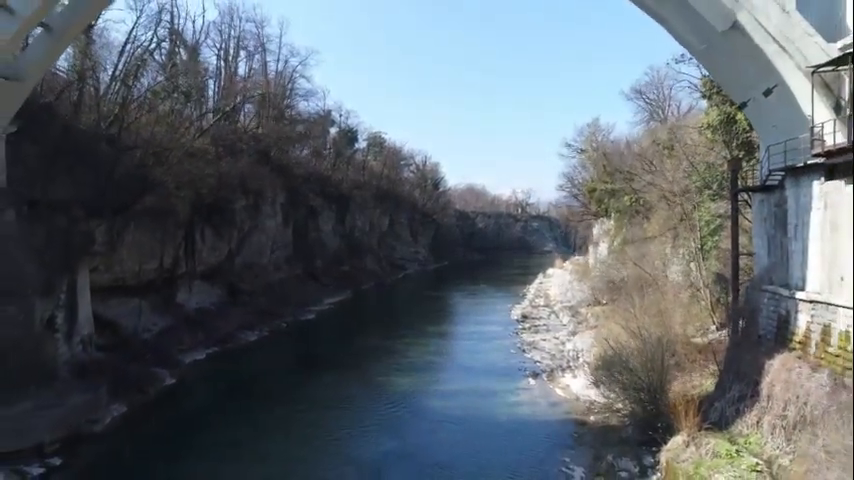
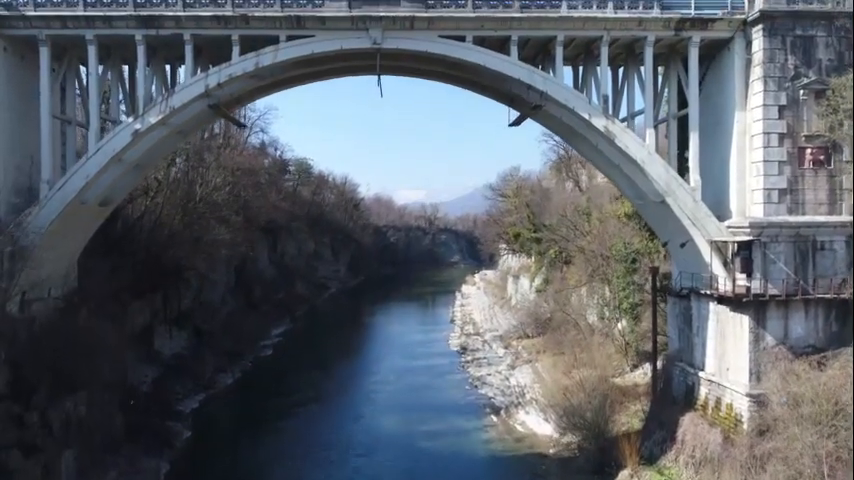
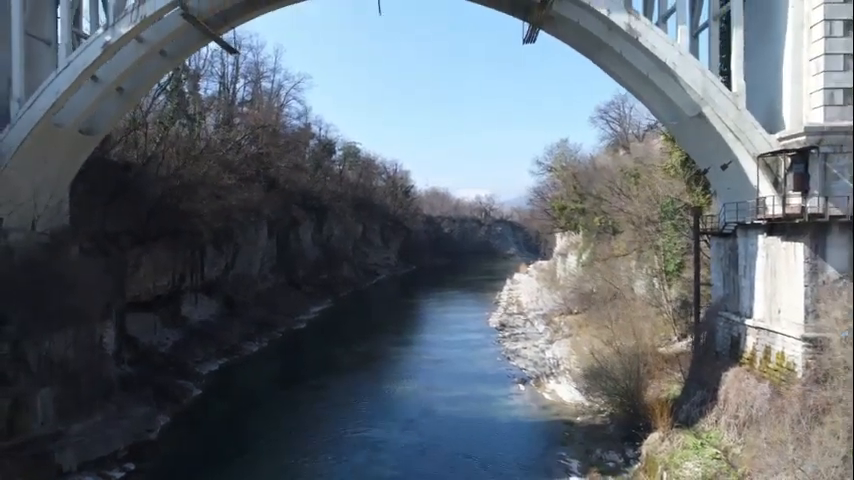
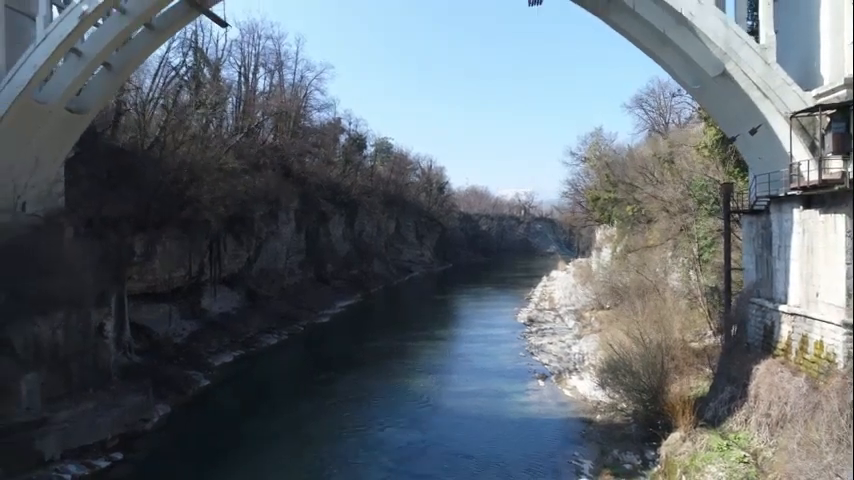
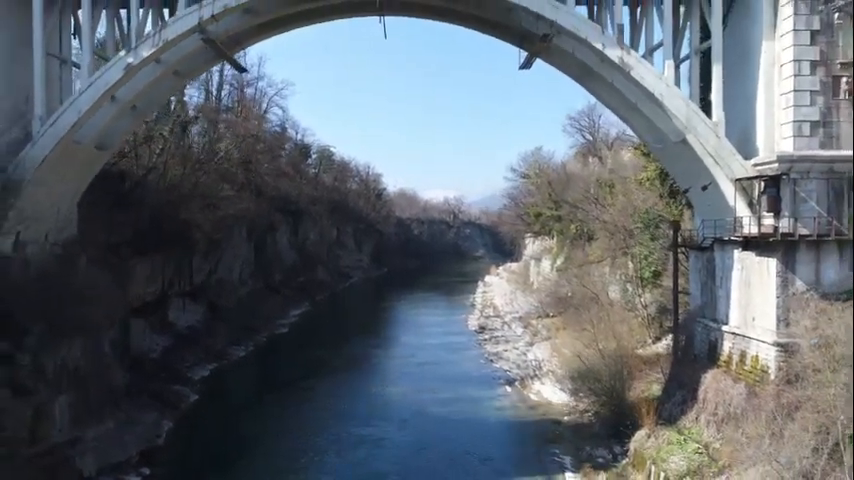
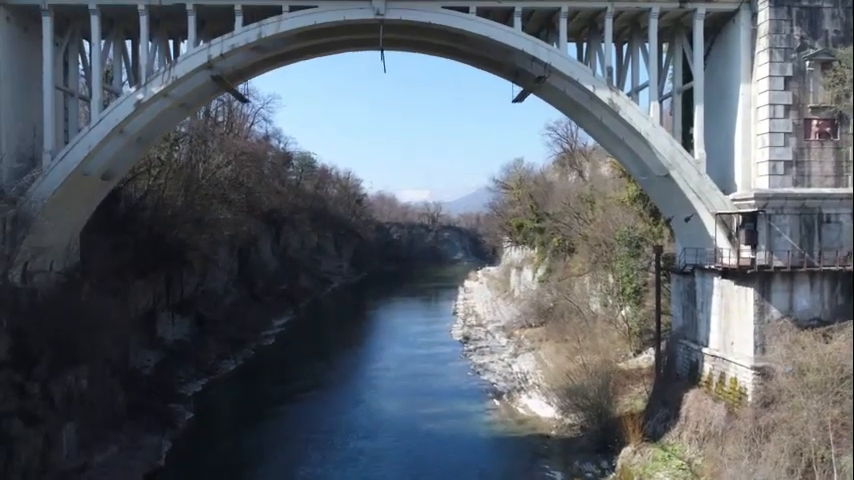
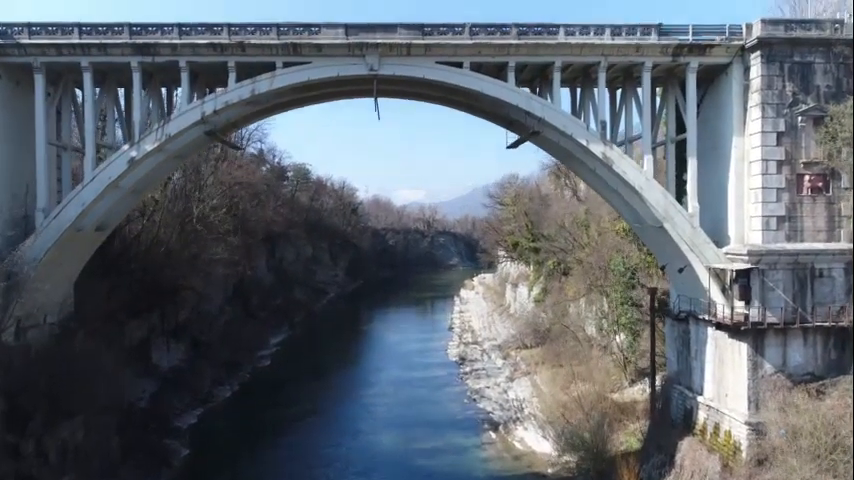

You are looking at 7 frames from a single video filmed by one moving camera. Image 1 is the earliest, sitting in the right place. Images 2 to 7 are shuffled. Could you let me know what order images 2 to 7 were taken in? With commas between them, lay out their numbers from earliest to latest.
4, 3, 5, 6, 2, 7
